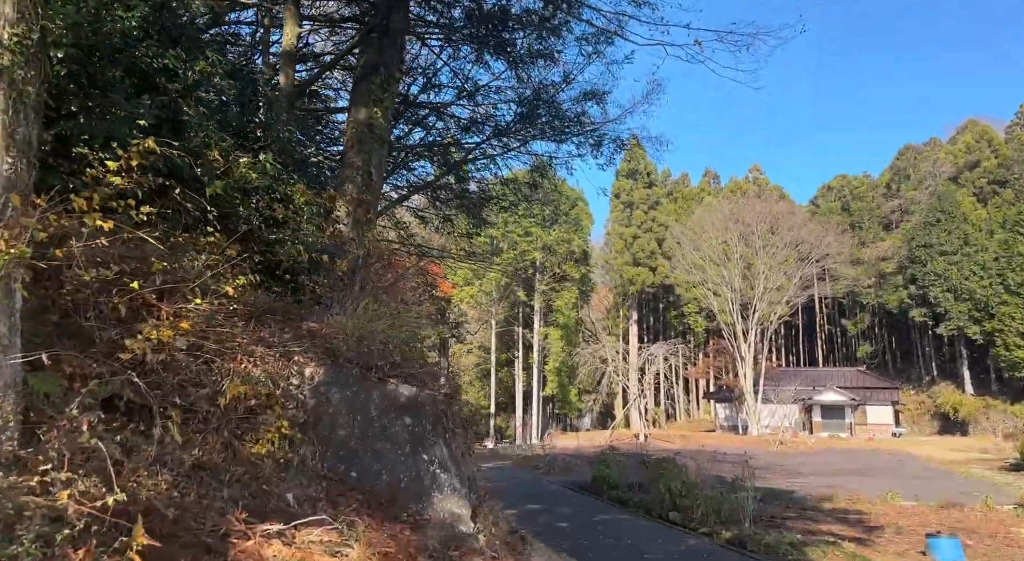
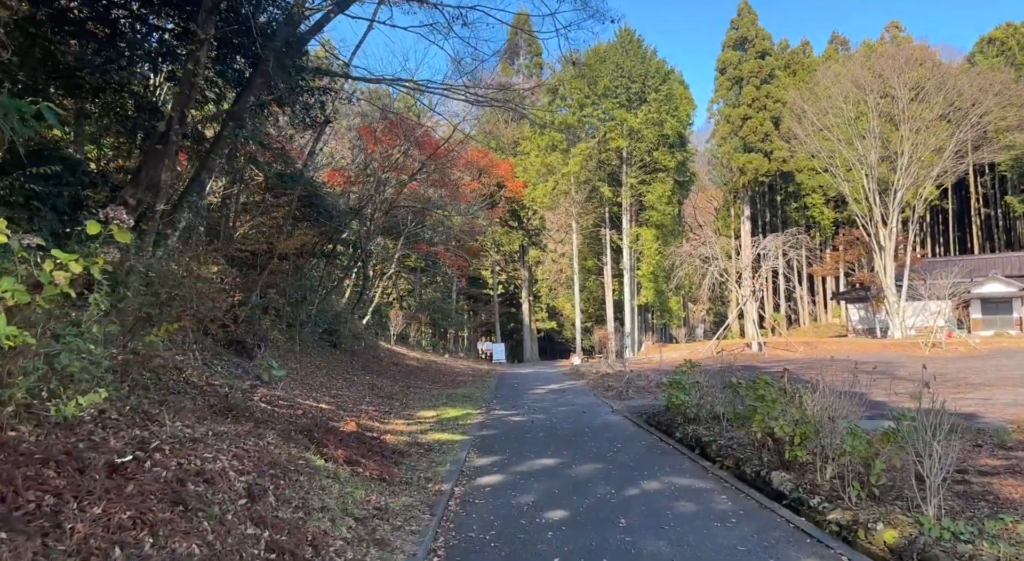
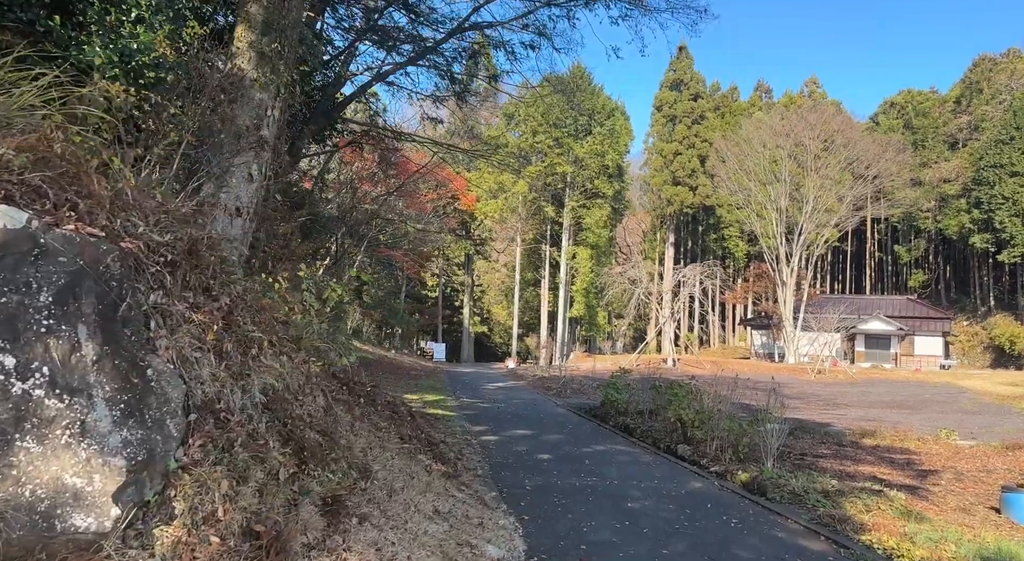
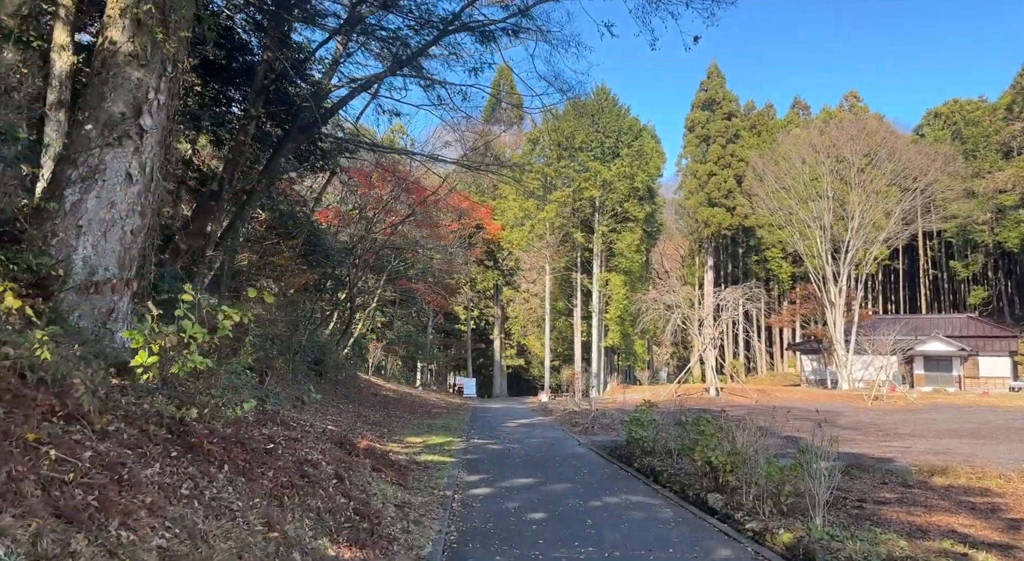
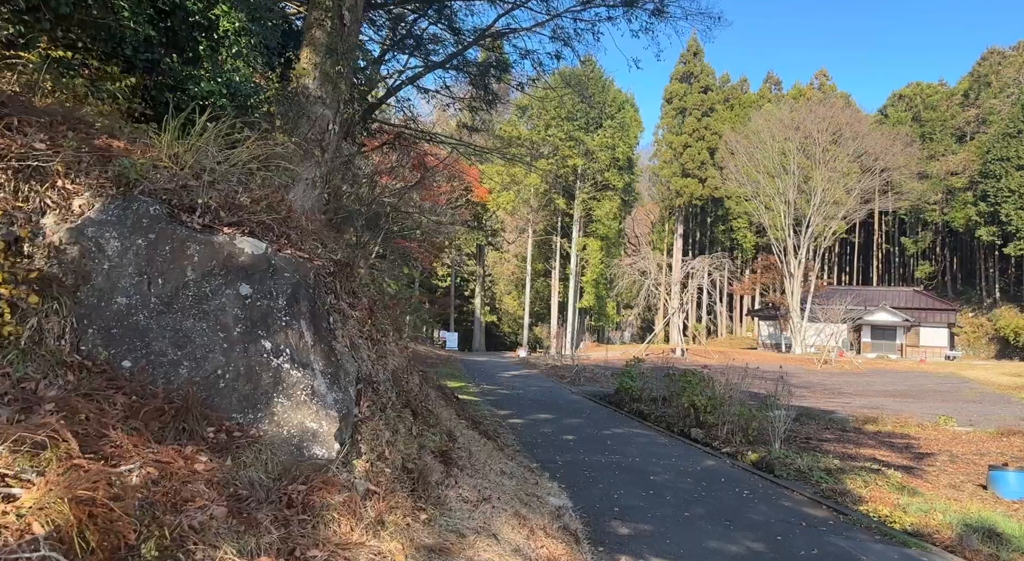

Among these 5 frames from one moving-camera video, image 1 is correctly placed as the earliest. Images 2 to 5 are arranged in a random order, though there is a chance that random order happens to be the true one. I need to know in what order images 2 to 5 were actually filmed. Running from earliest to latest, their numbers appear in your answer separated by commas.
5, 3, 4, 2
